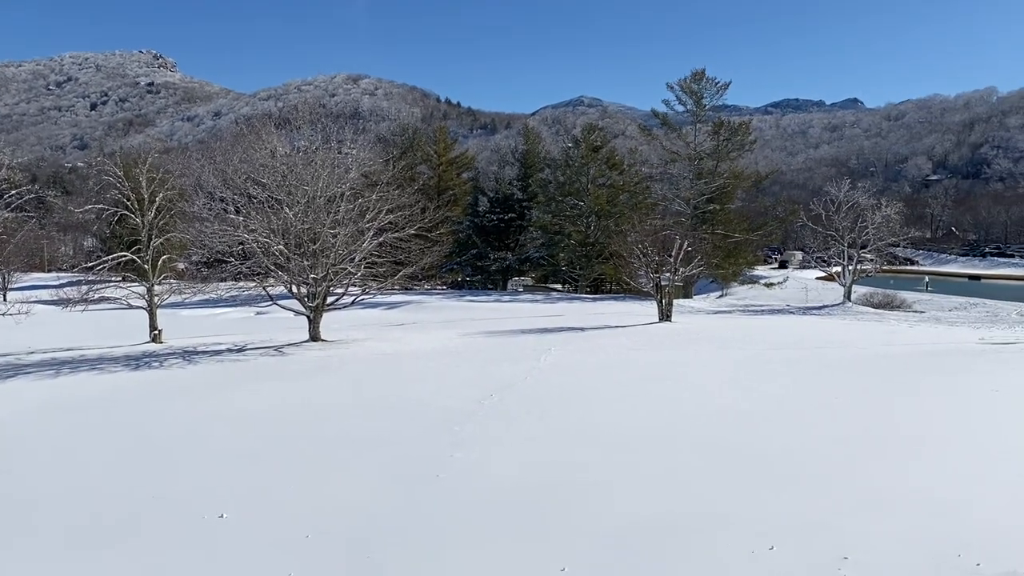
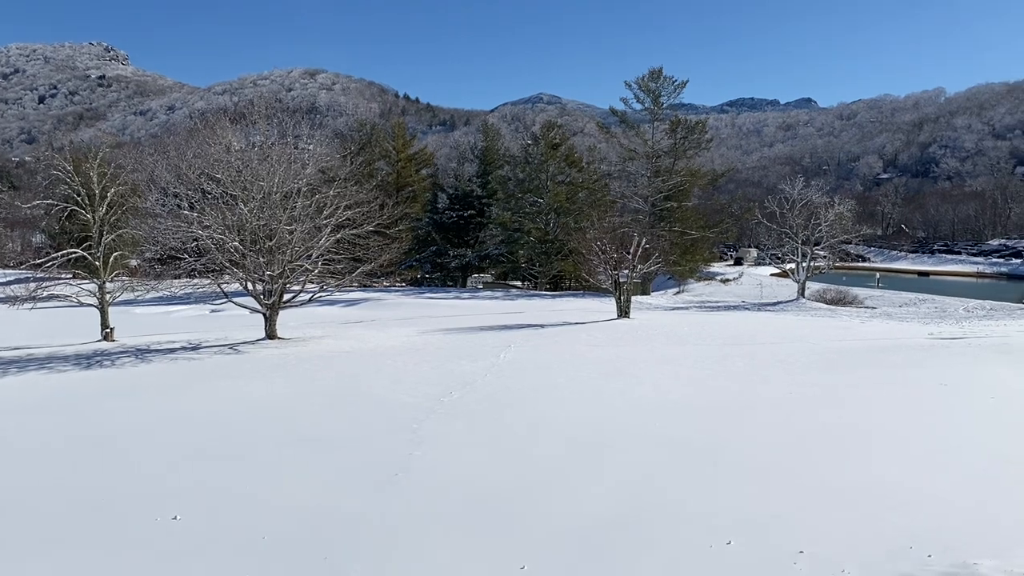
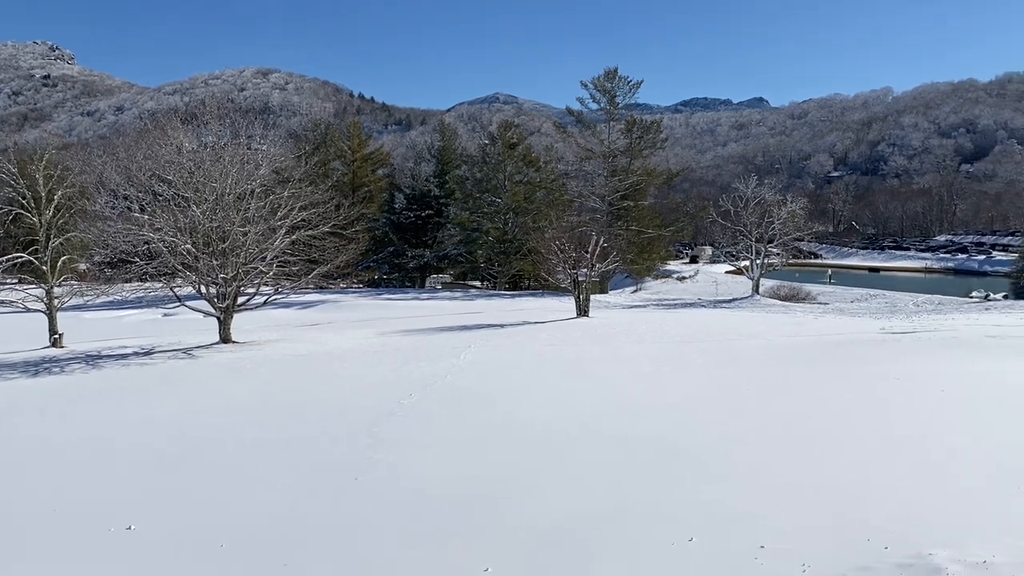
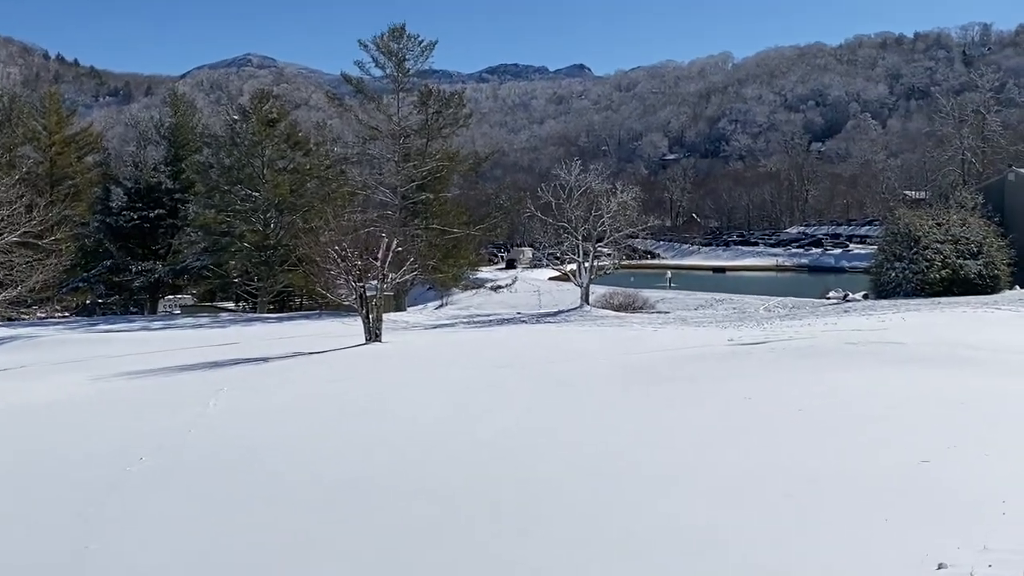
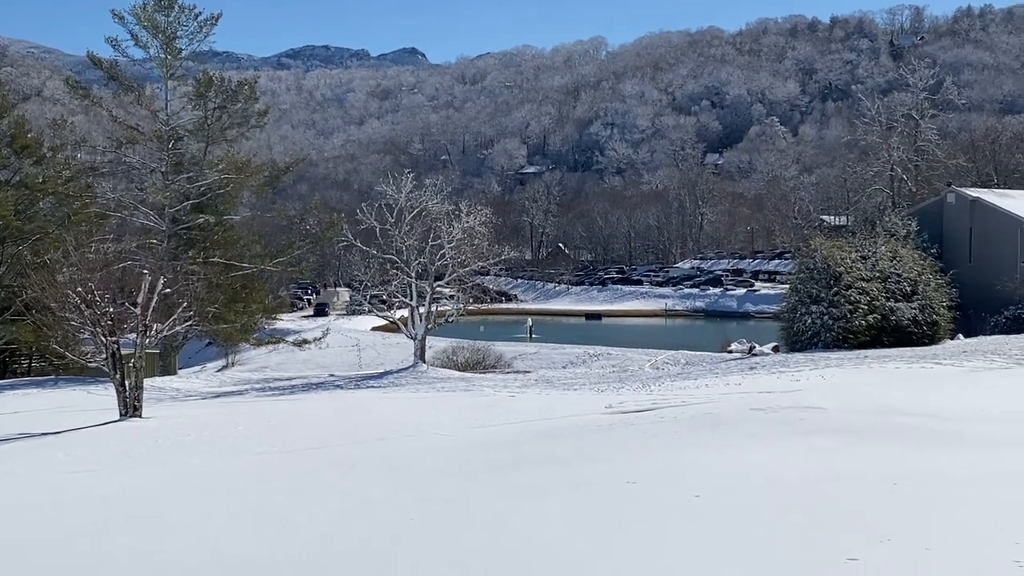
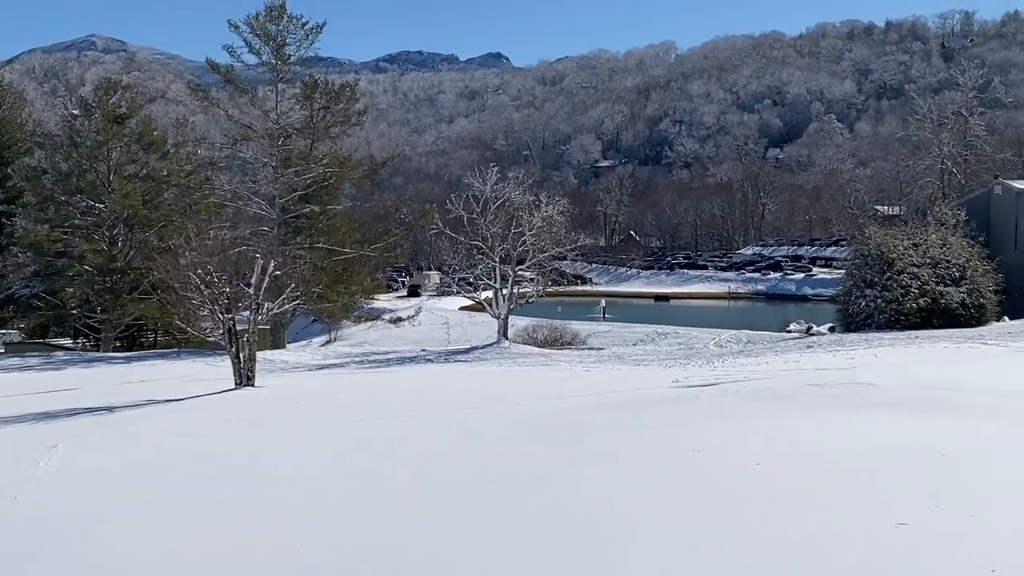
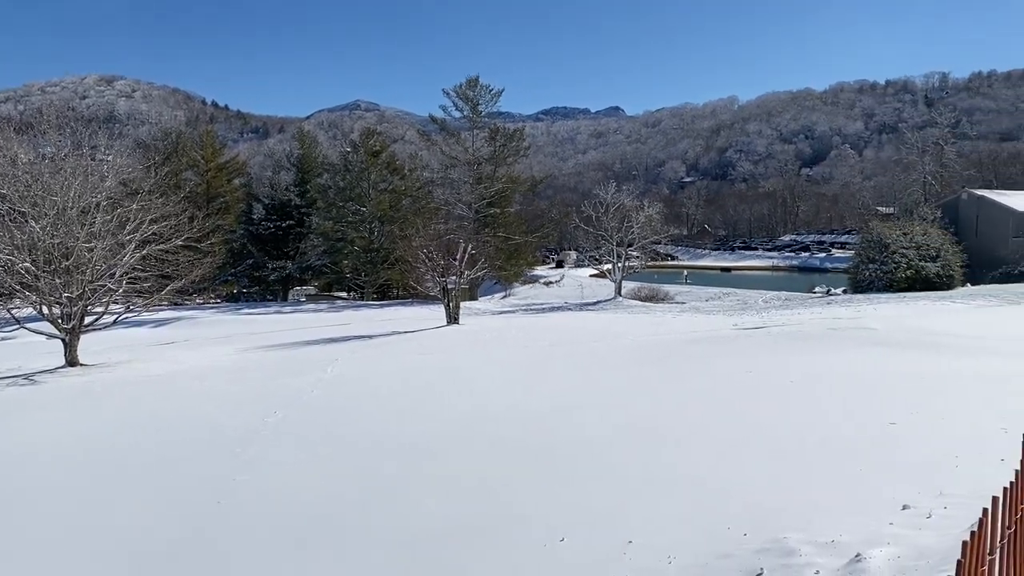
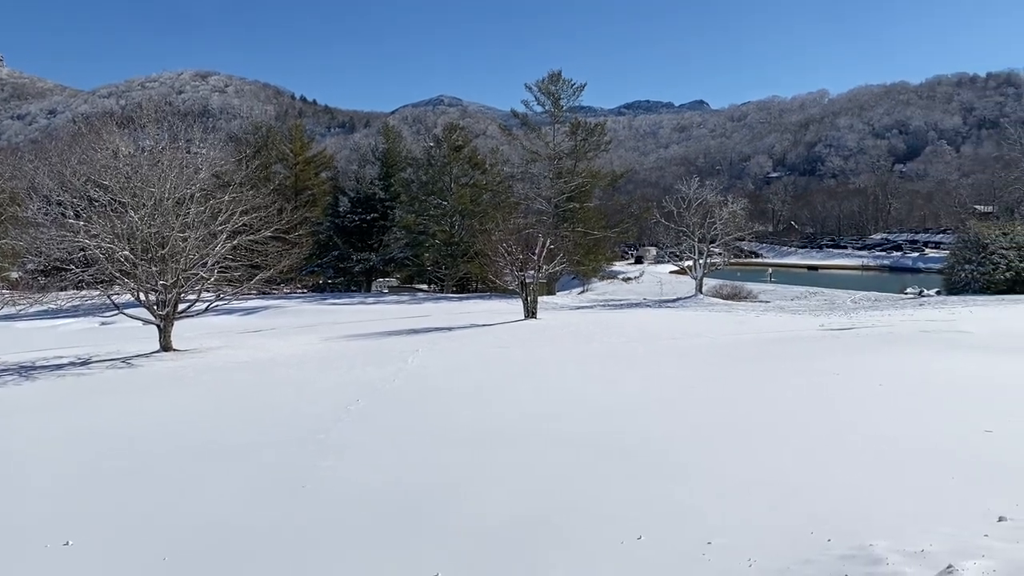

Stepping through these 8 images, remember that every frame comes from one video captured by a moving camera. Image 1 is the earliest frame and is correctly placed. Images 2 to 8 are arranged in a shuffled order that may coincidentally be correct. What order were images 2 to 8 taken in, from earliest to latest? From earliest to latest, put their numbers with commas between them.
2, 3, 8, 7, 4, 6, 5
